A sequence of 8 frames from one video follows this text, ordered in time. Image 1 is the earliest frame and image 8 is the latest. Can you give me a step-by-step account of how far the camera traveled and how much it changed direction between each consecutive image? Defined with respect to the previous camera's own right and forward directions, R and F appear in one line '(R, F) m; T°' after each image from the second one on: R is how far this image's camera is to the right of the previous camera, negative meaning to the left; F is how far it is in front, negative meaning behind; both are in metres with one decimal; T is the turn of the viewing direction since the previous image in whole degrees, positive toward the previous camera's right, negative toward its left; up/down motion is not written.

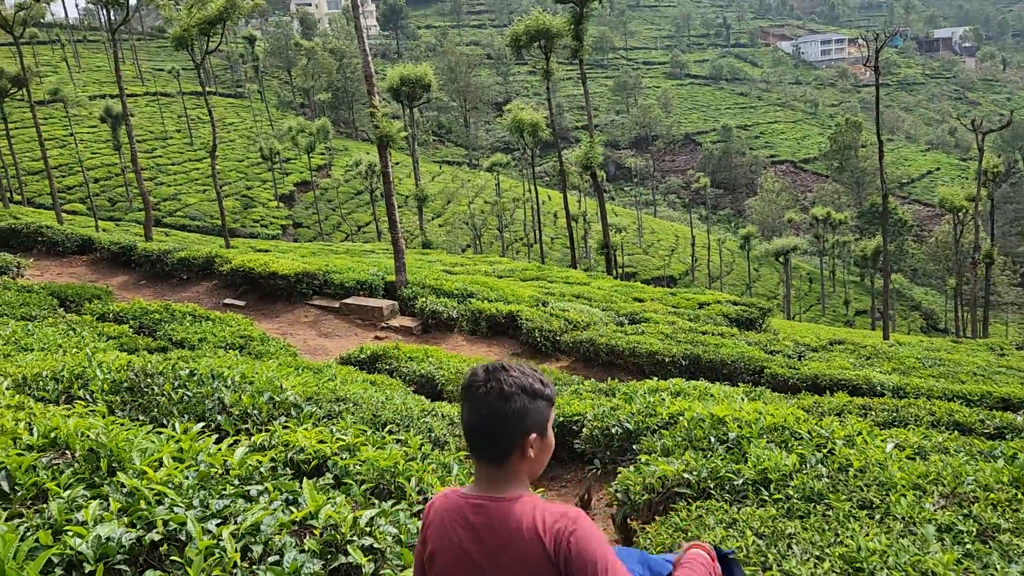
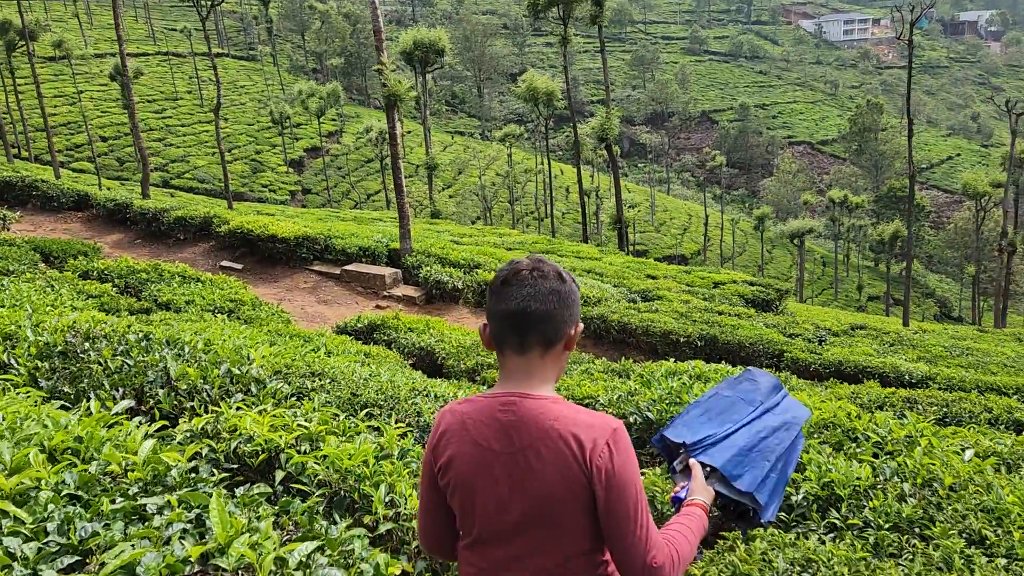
(0.0, +0.6) m; -1°
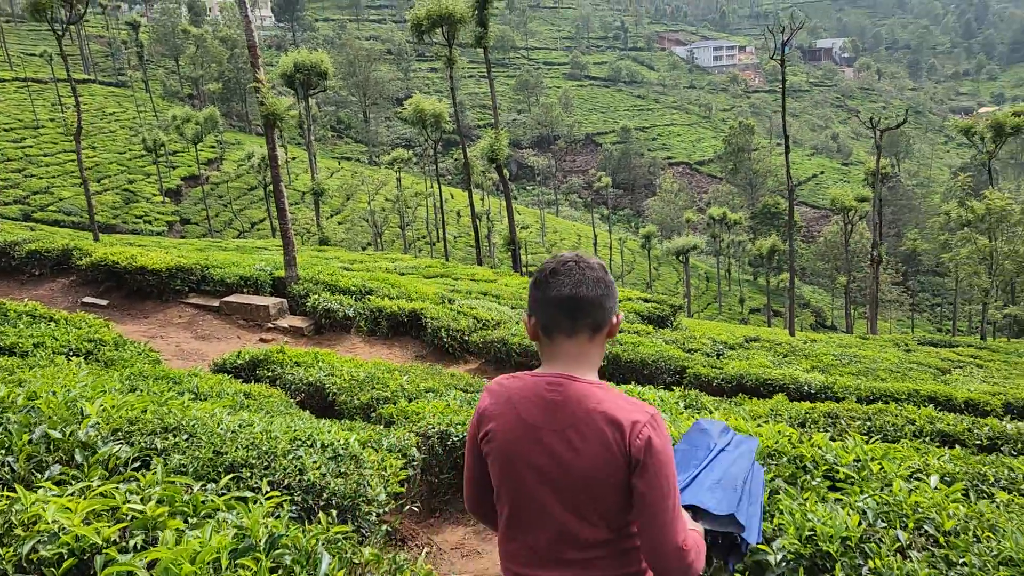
(0.0, +0.5) m; +8°
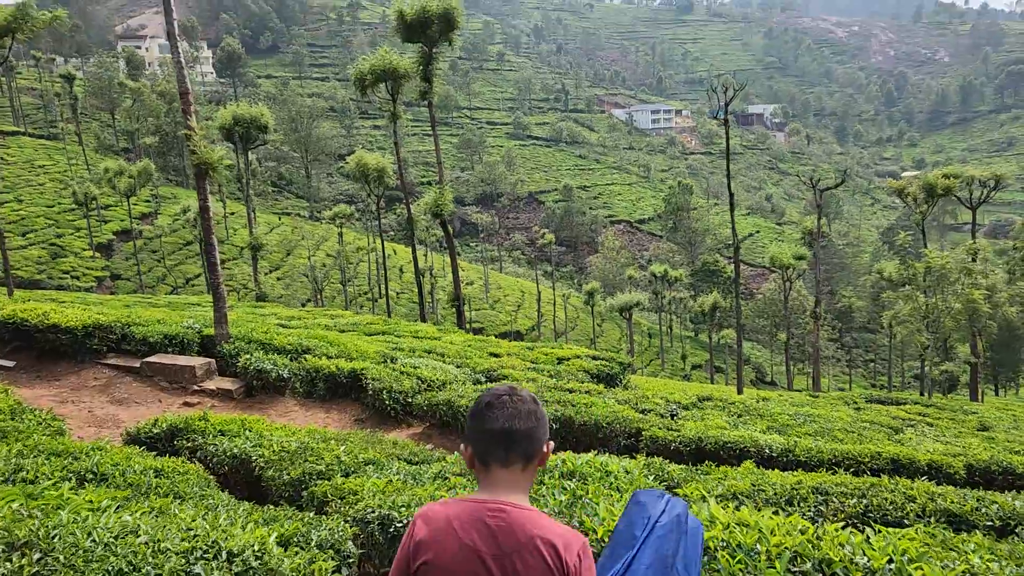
(-0.1, +0.5) m; +4°
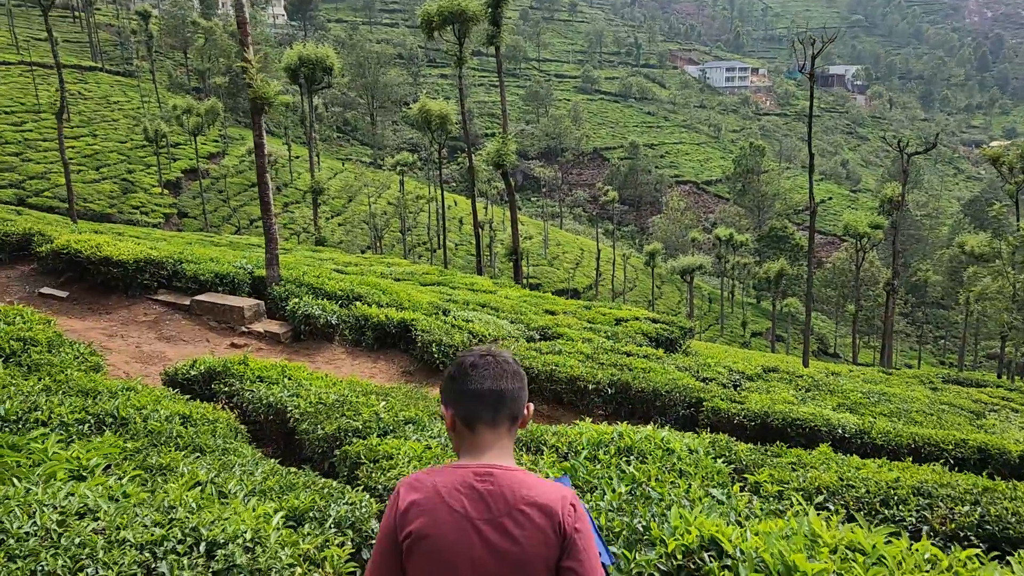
(0.0, +0.6) m; -4°
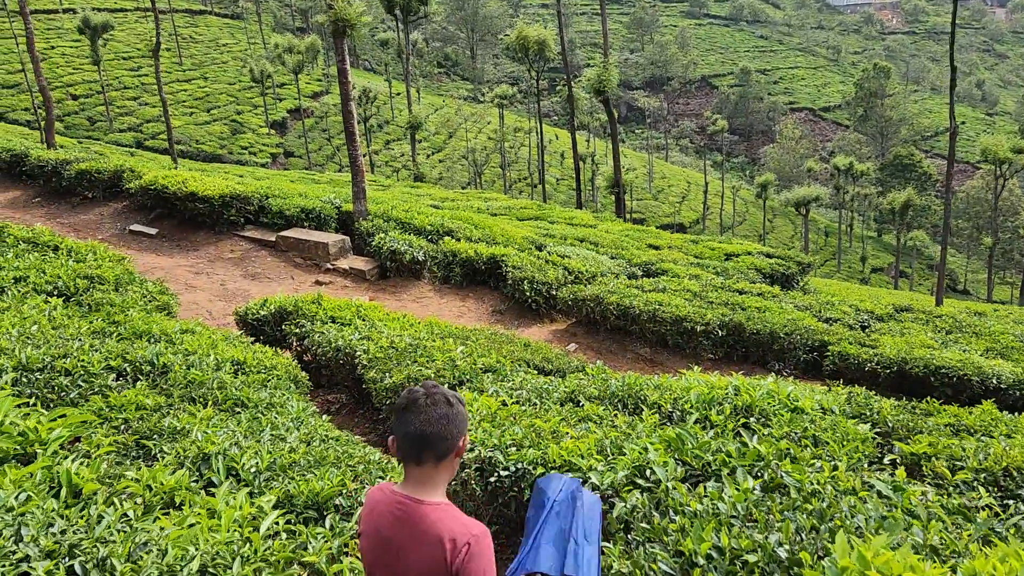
(+0.1, +0.8) m; -7°
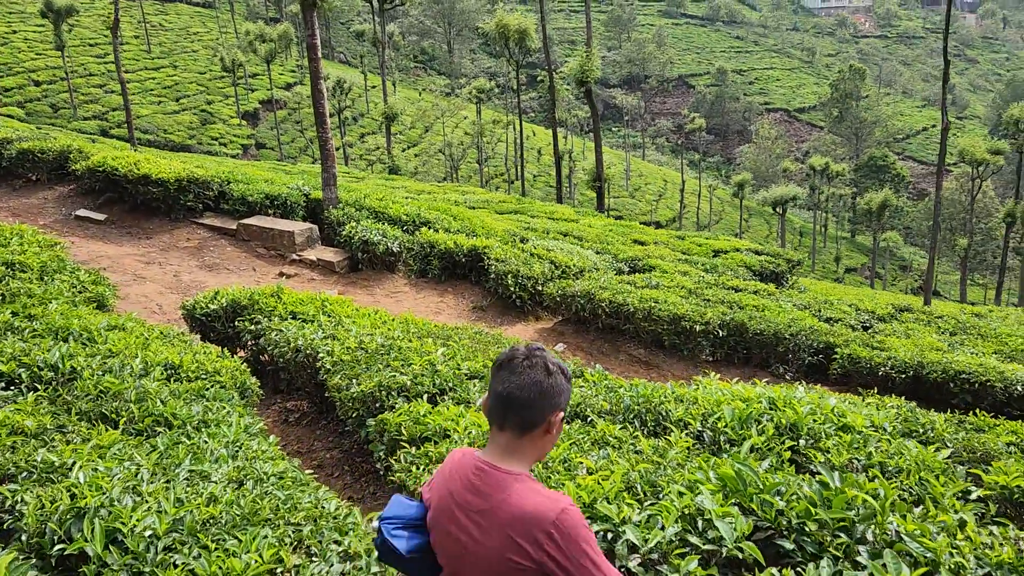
(-0.1, +0.7) m; +2°
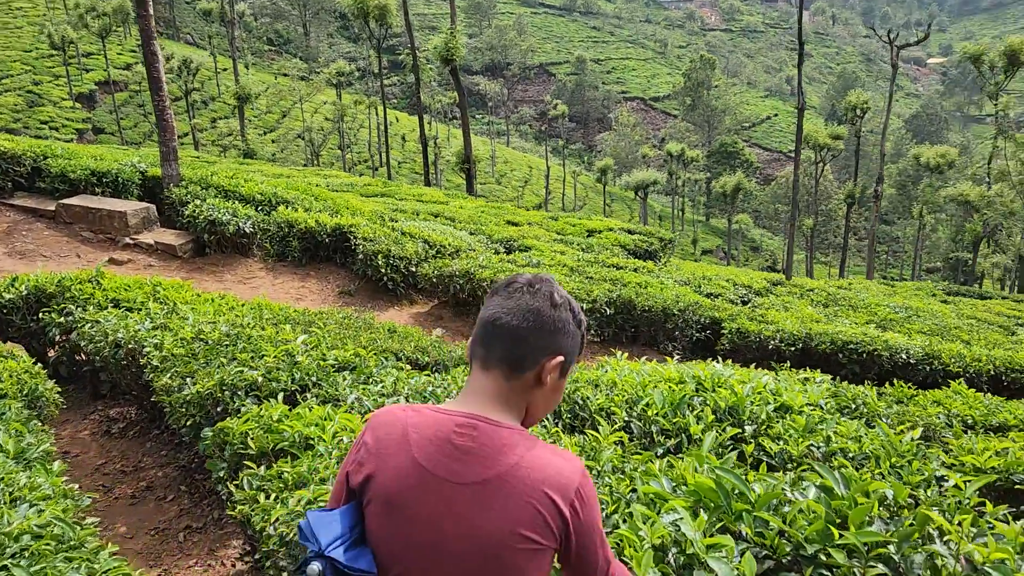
(0.0, +0.7) m; +9°
